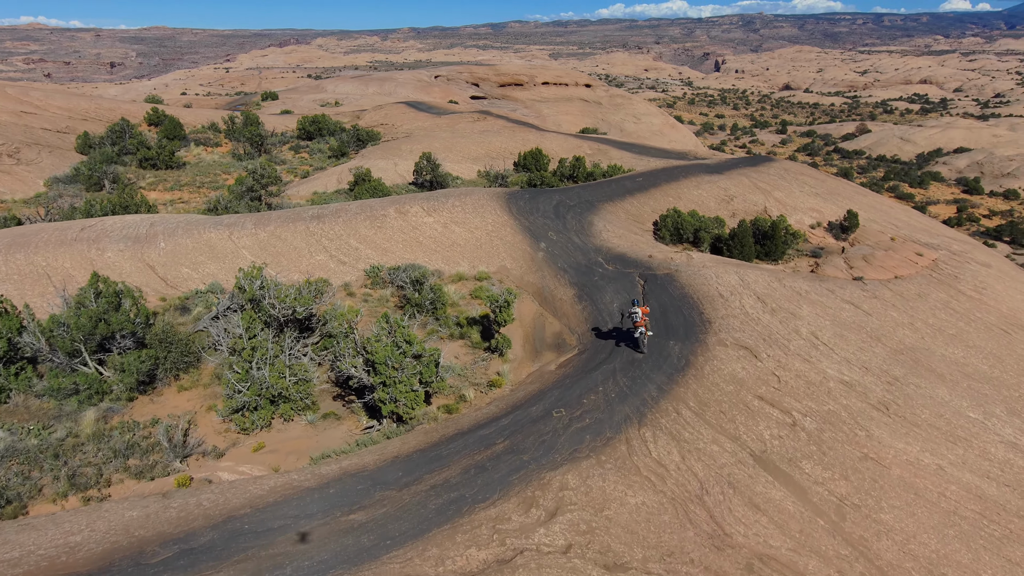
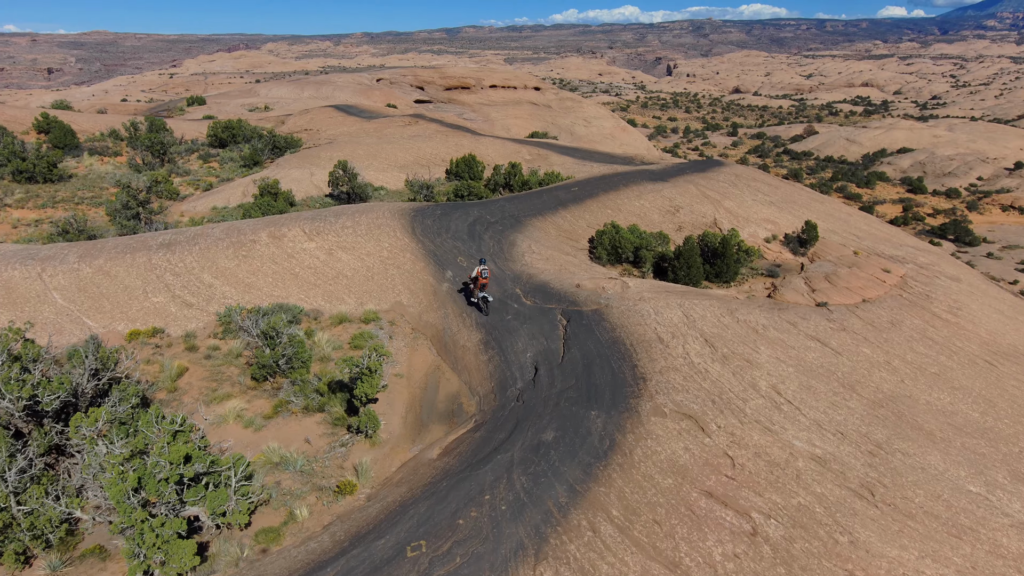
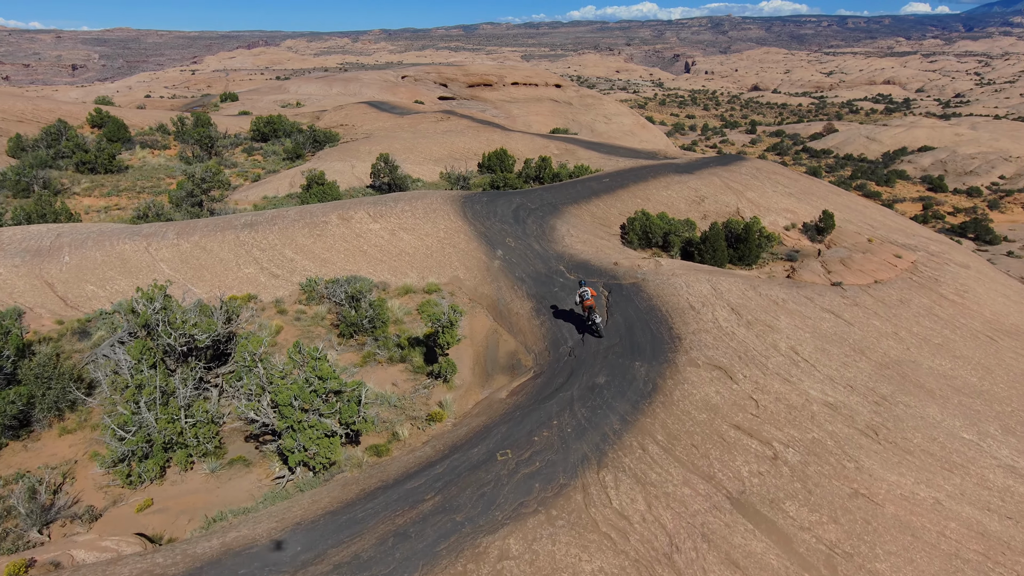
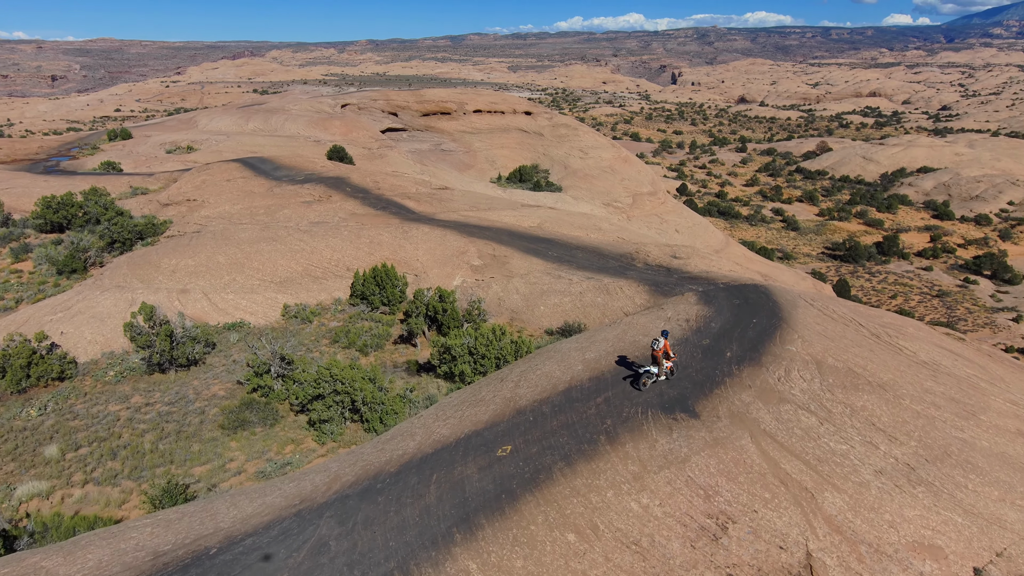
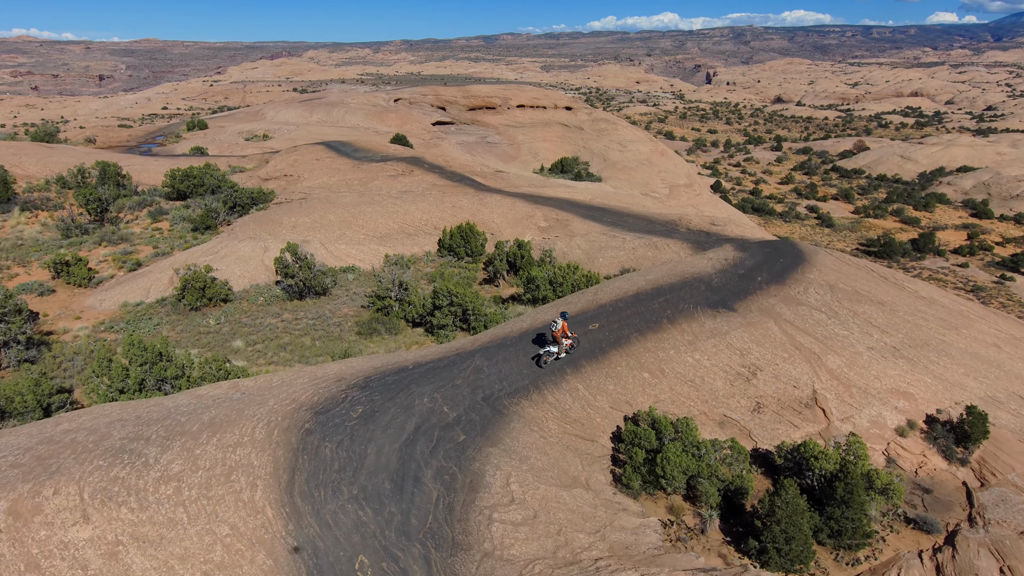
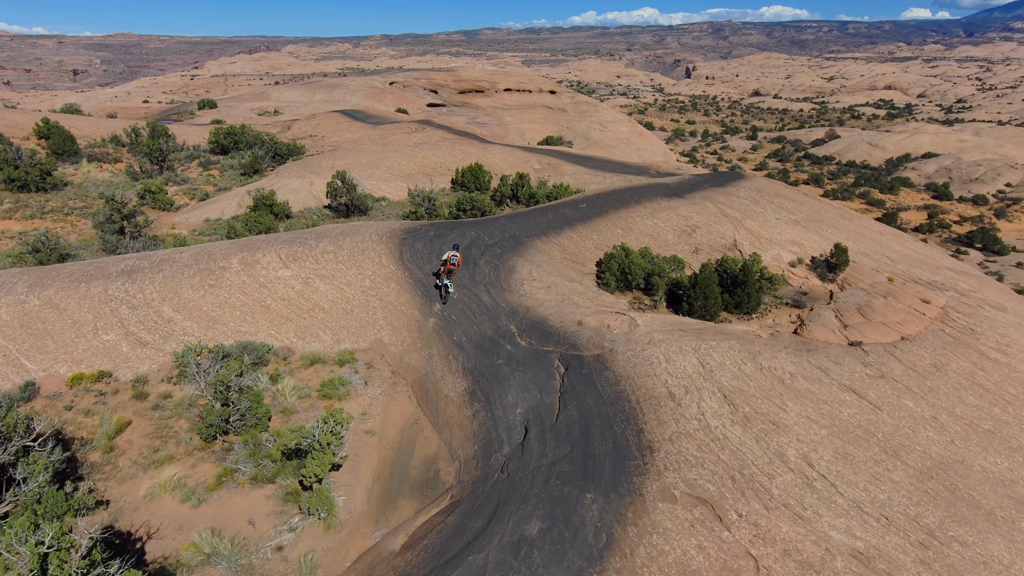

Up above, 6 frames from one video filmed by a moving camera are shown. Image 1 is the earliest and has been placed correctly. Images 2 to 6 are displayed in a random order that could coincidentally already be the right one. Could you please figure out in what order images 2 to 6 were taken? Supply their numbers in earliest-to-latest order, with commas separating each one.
3, 2, 6, 5, 4
